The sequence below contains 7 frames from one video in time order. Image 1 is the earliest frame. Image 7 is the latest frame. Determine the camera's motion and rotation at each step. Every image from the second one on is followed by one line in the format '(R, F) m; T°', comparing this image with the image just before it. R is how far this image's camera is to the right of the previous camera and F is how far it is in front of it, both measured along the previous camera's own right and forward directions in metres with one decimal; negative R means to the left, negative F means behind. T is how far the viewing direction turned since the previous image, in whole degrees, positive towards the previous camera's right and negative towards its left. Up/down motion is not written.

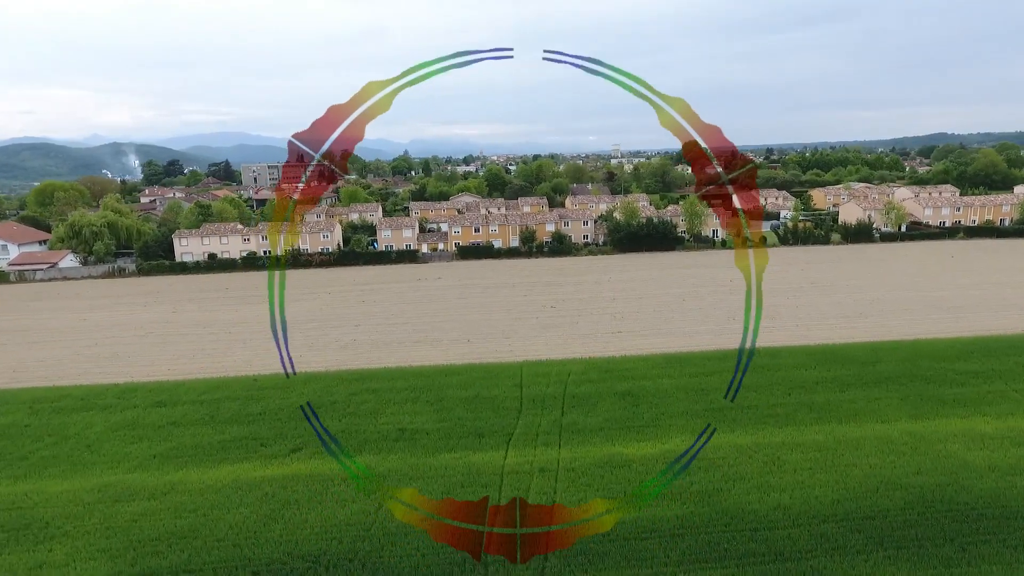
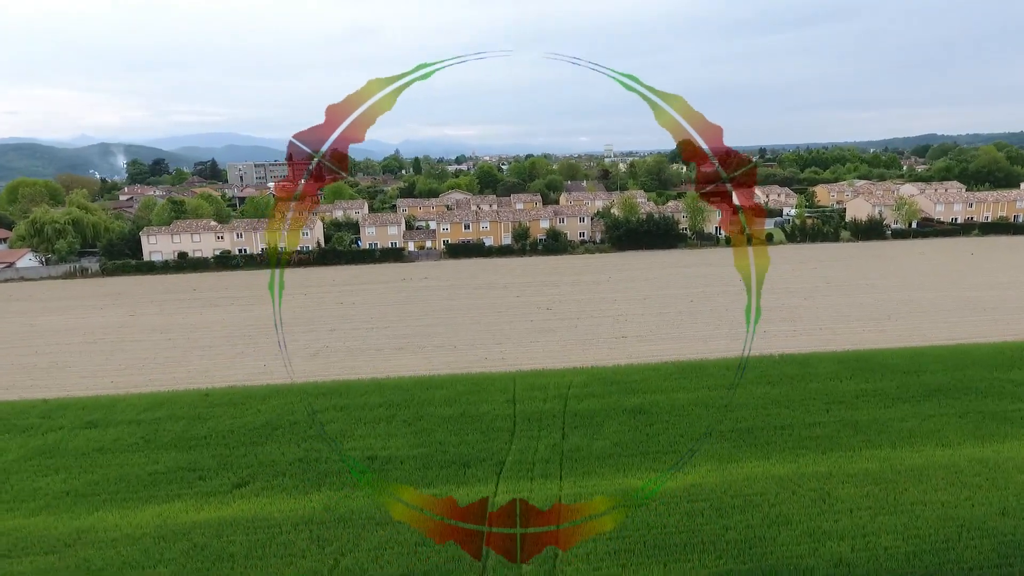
(0.0, +2.0) m; +1°
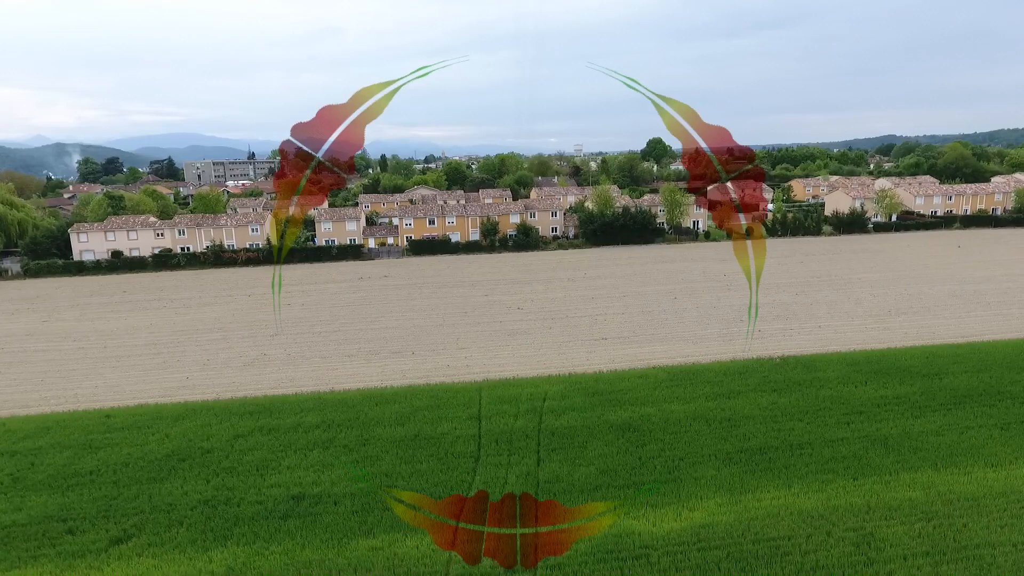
(+0.1, +2.0) m; +3°
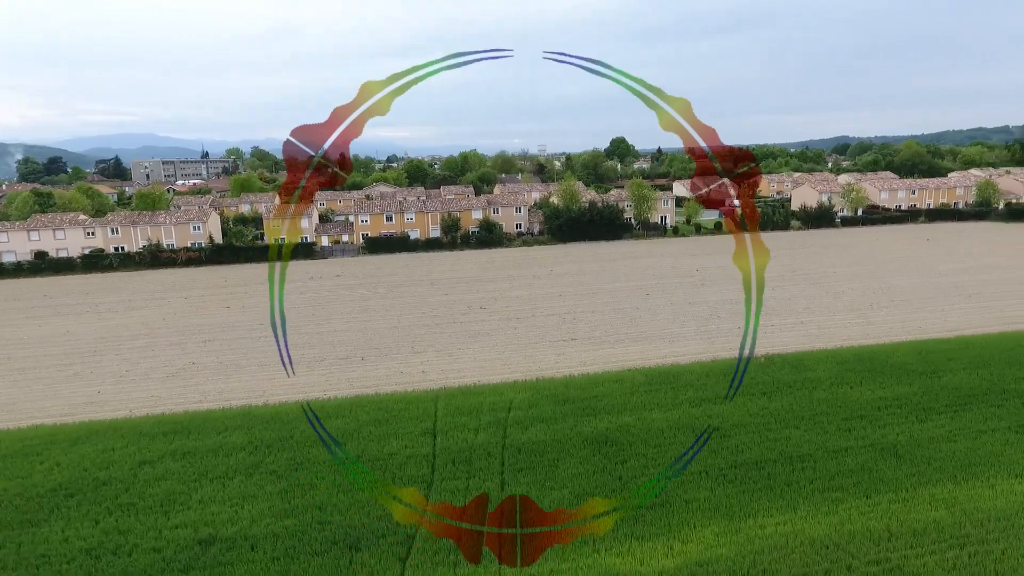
(+0.1, +1.3) m; +3°
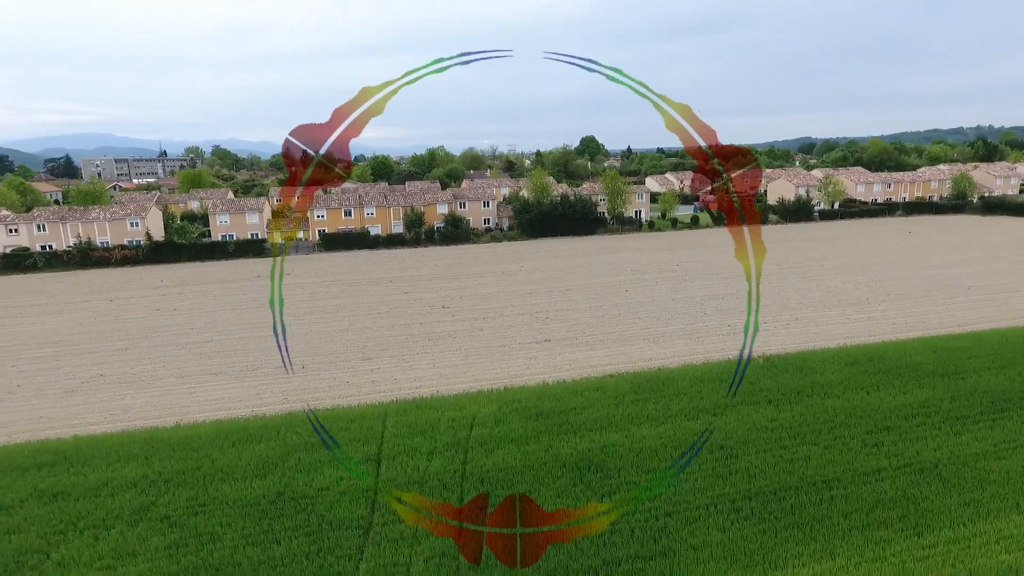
(+0.1, +1.6) m; +3°
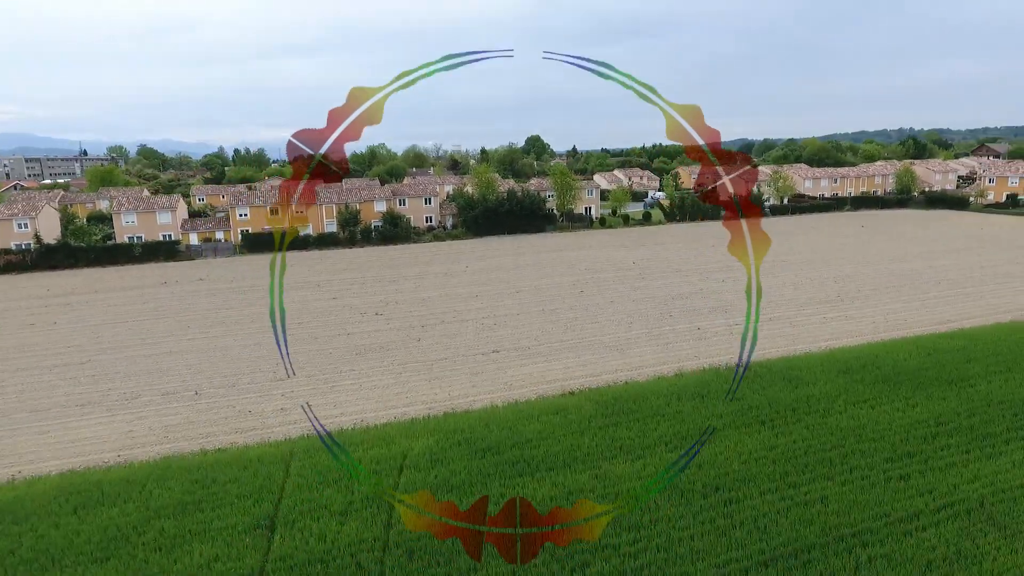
(+0.1, +1.7) m; +5°
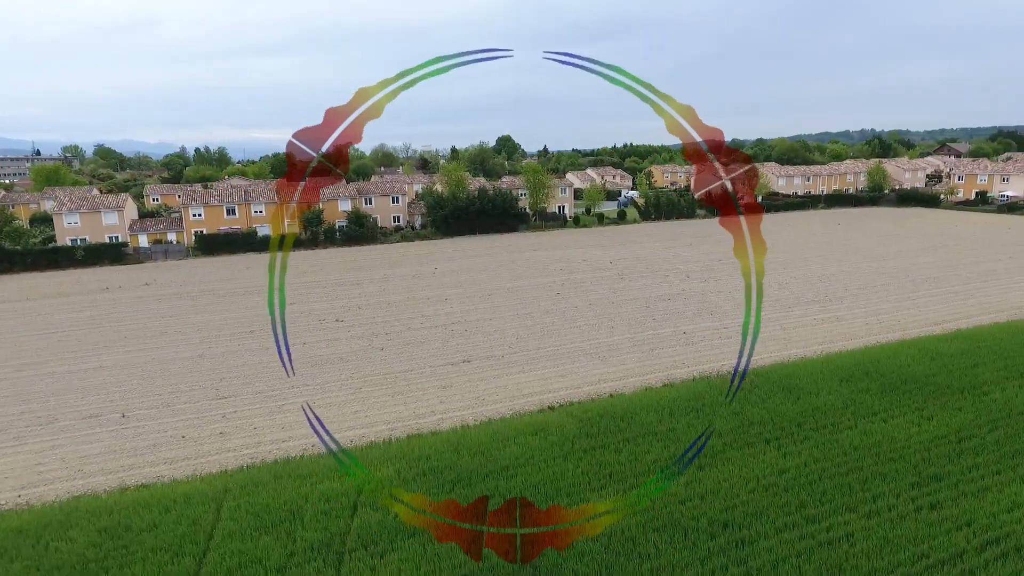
(0.0, +0.9) m; +3°
